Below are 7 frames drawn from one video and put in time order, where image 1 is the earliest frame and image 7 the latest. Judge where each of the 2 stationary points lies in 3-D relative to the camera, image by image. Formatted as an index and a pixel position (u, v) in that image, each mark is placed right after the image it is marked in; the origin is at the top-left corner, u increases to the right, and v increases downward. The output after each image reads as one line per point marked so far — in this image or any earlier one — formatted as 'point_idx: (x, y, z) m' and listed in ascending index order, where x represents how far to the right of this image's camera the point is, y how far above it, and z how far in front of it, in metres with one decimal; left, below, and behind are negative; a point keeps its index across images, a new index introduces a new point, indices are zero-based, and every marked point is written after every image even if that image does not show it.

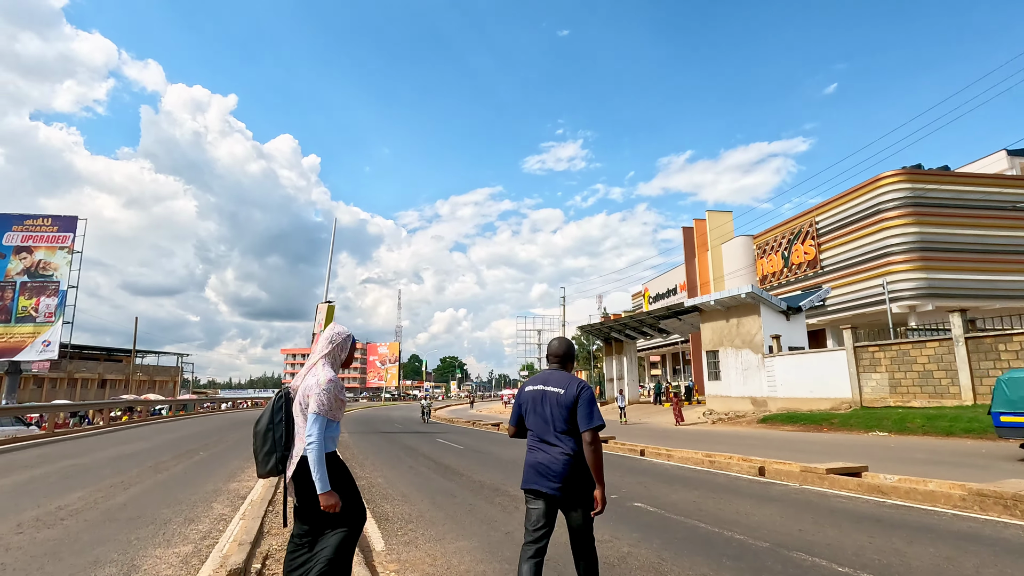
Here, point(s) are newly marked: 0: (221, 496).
0: (-4.2, -3.0, +7.6) m
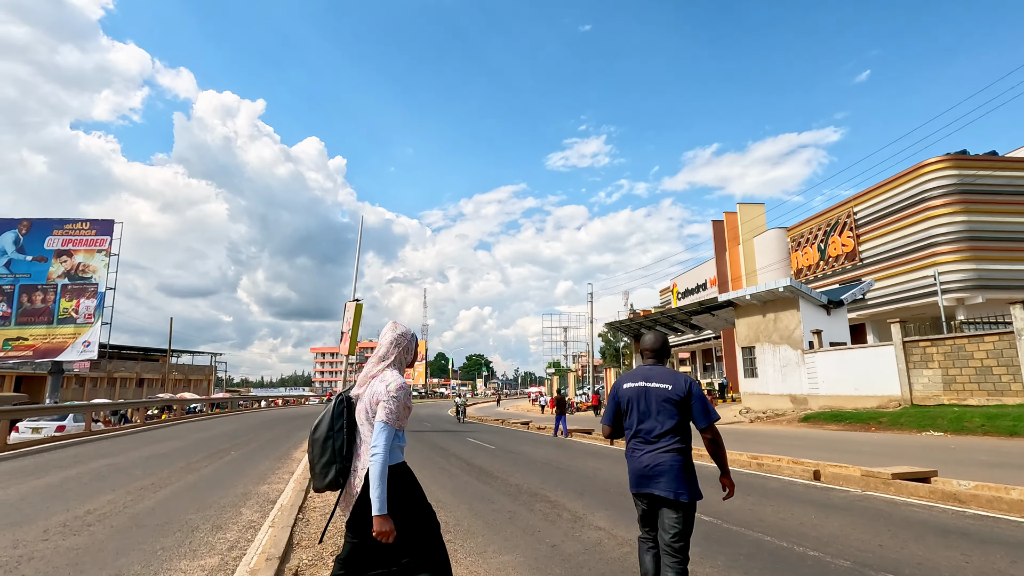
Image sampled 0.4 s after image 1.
0: (-3.6, -2.9, +7.4) m
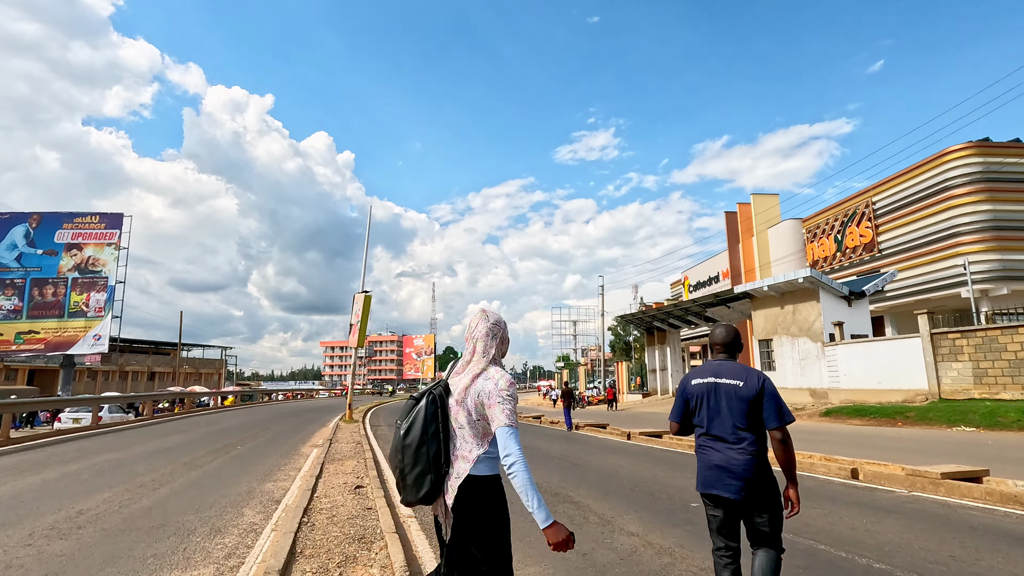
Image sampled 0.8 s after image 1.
0: (-3.3, -2.7, +6.9) m
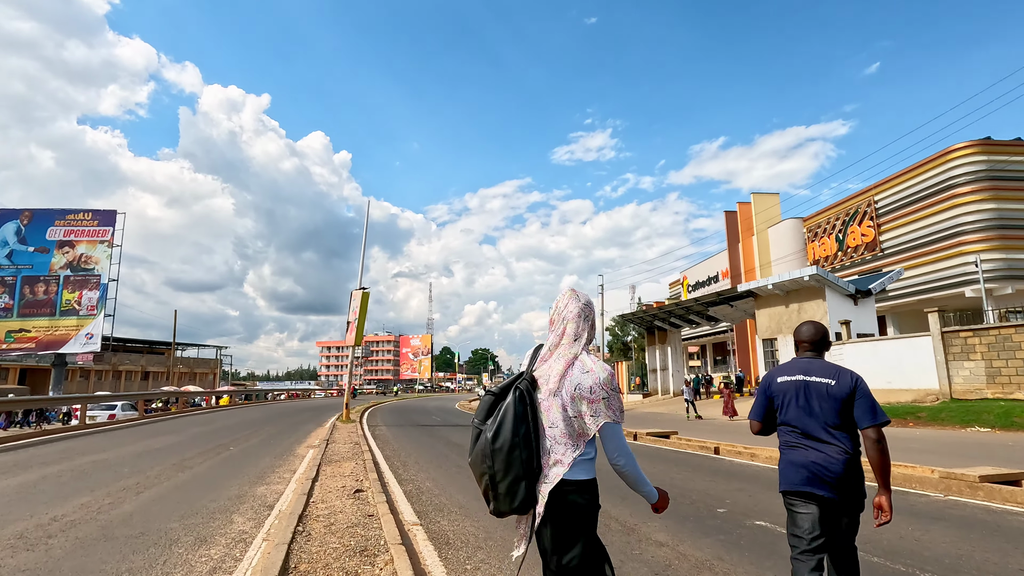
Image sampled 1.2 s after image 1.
0: (-3.2, -2.6, +6.4) m
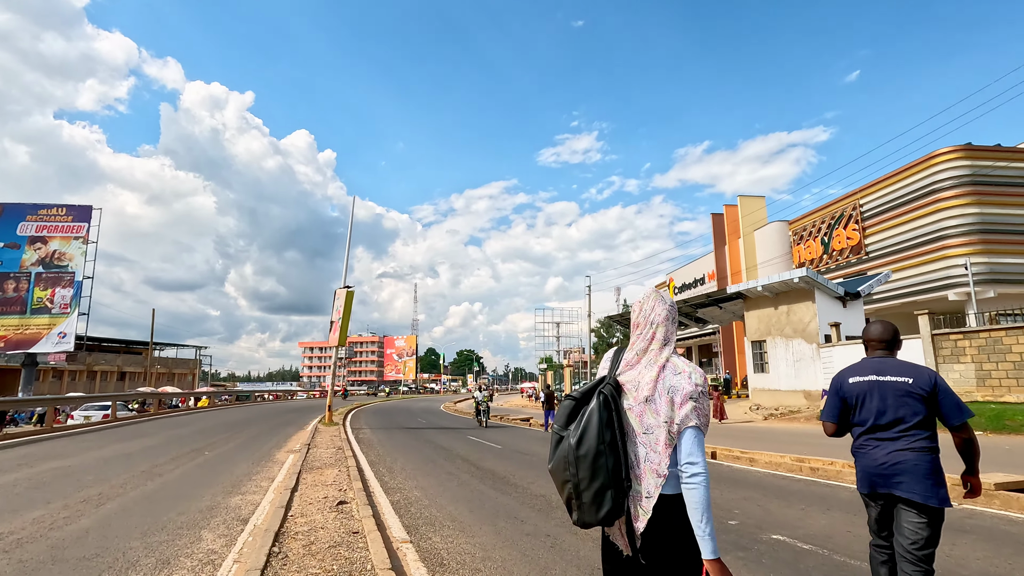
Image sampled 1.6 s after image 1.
0: (-3.2, -2.5, +5.9) m
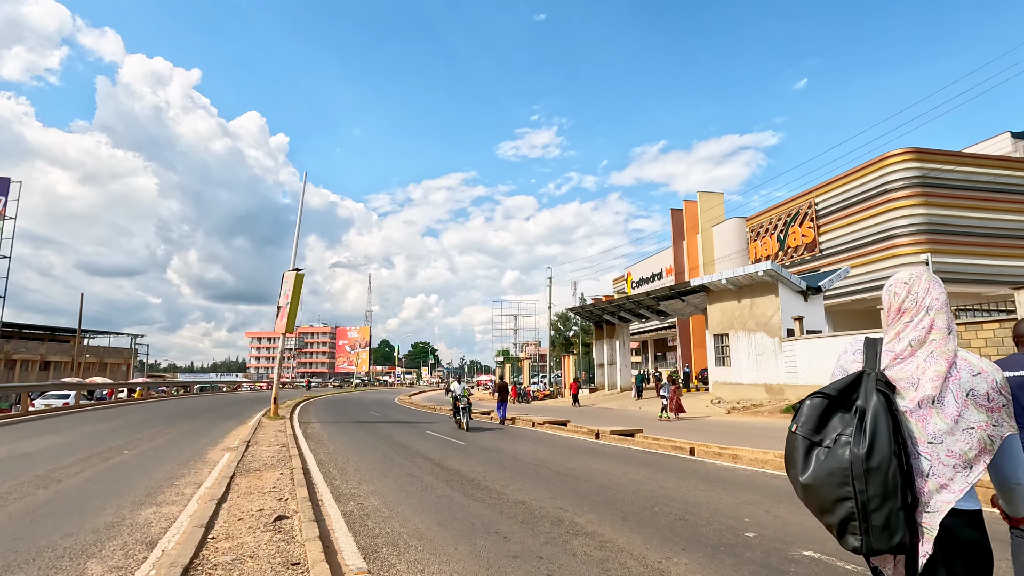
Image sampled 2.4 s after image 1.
0: (-3.4, -2.2, +4.6) m
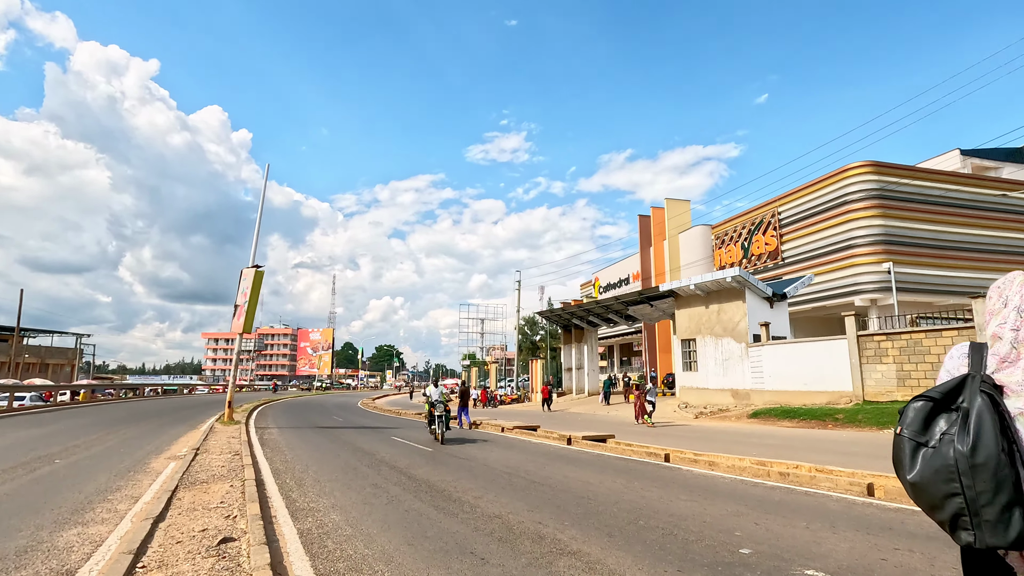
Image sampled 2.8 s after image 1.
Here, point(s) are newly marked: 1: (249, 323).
0: (-3.6, -2.1, +3.9) m
1: (-8.8, -1.2, +17.7) m
